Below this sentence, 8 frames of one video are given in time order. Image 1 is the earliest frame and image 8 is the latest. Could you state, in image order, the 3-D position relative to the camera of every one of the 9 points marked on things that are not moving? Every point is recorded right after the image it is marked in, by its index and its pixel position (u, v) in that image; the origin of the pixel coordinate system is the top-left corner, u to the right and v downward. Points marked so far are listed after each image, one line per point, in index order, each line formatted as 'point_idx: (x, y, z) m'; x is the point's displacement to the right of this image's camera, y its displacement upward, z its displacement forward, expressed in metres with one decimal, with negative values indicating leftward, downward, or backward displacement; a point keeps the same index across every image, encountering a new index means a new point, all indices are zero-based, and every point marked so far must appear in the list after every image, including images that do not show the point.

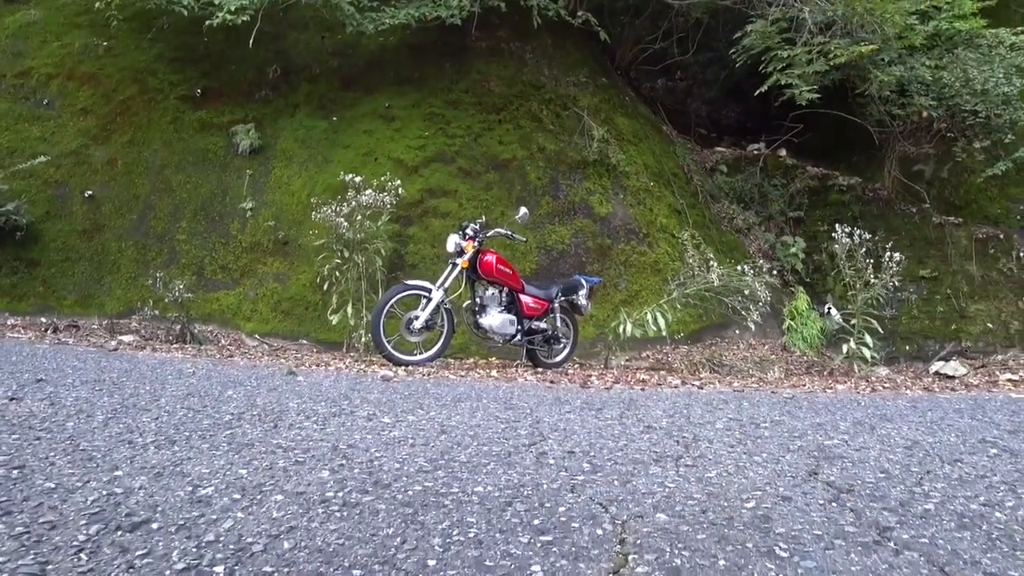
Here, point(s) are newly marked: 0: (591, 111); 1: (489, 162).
0: (+1.1, +2.4, +8.3) m
1: (-0.3, +1.6, +7.4) m
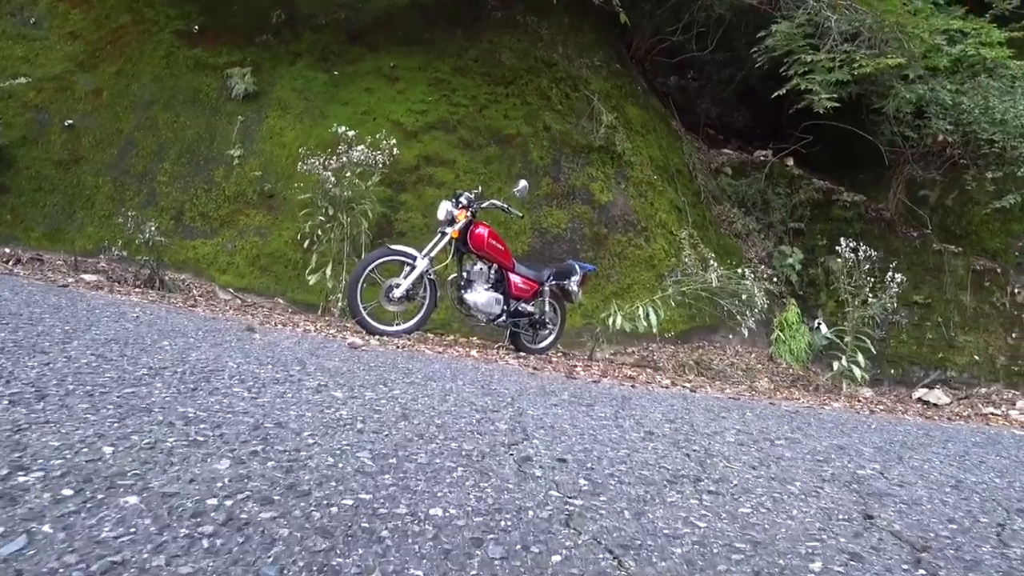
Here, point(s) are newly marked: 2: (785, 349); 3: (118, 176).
0: (+1.2, +2.5, +8.0) m
1: (-0.2, +1.8, +7.1) m
2: (+3.2, -0.7, +7.2) m
3: (-4.7, +1.3, +7.2) m
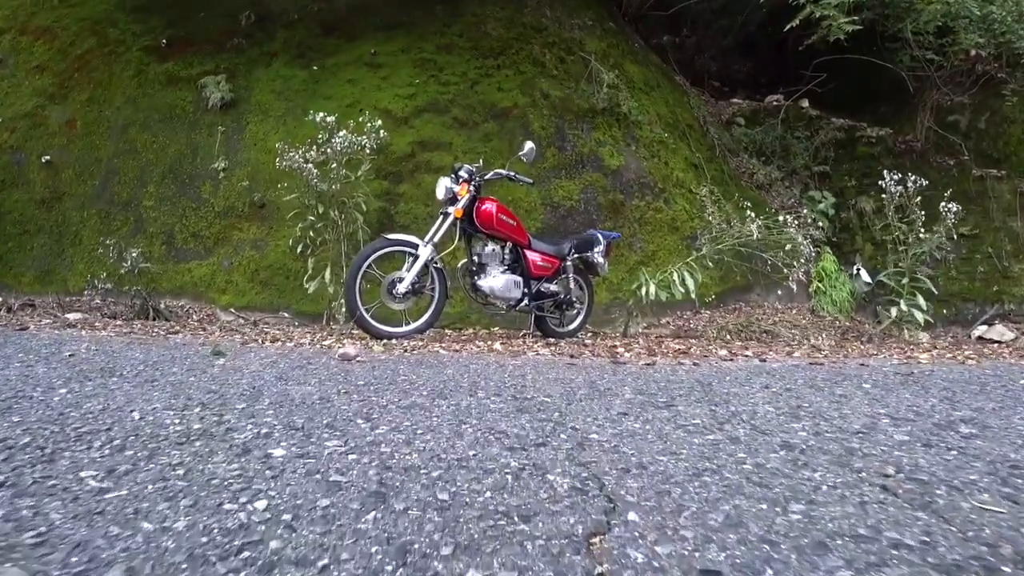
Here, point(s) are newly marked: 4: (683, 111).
0: (+1.1, +2.9, +7.5) m
1: (-0.3, +2.0, +6.7) m
2: (+3.5, -0.1, +6.7) m
3: (-4.7, +0.9, +6.9) m
4: (+2.4, +2.4, +8.3) m
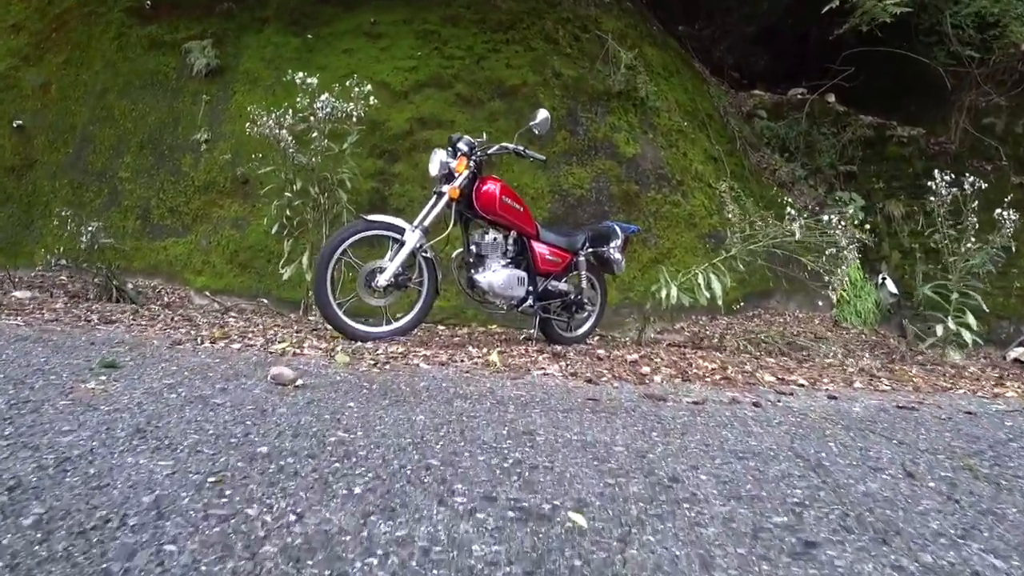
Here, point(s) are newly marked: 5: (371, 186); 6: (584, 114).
0: (+1.2, +2.9, +6.9) m
1: (-0.2, +2.0, +6.1) m
2: (+3.5, -0.2, +6.2) m
3: (-4.6, +1.2, +6.4) m
4: (+2.5, +2.4, +7.8) m
5: (-1.3, +0.9, +5.5) m
6: (+0.7, +1.8, +6.1) m
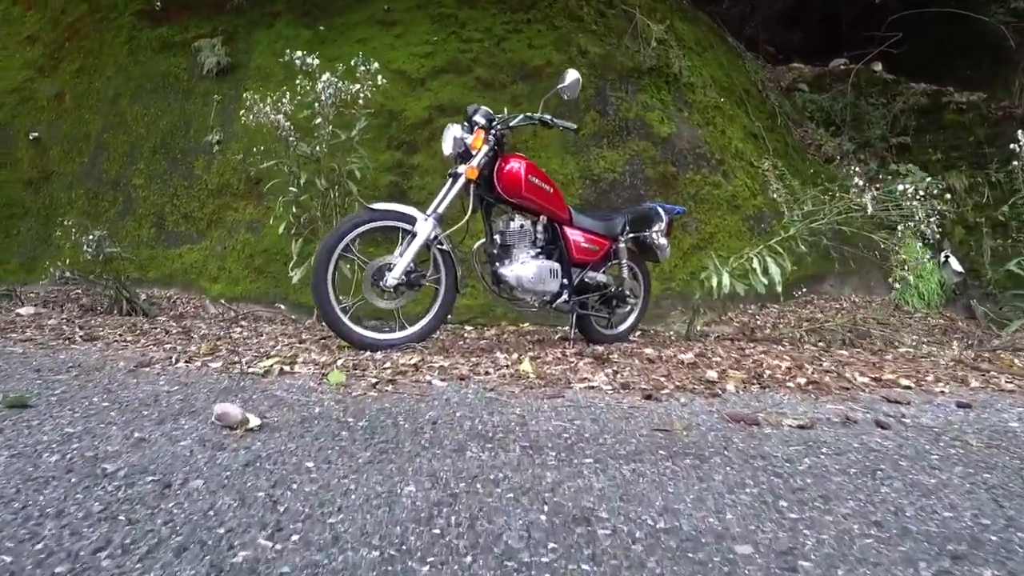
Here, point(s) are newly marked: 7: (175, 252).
0: (+1.4, +3.0, +6.5) m
1: (0.0, +2.1, +5.8) m
2: (+3.8, 0.0, +5.7) m
3: (-4.3, +1.1, +6.2) m
4: (+2.7, +2.6, +7.3) m
5: (-1.1, +0.9, +5.2) m
6: (+0.9, +1.8, +5.7) m
7: (-3.1, +0.3, +5.5) m
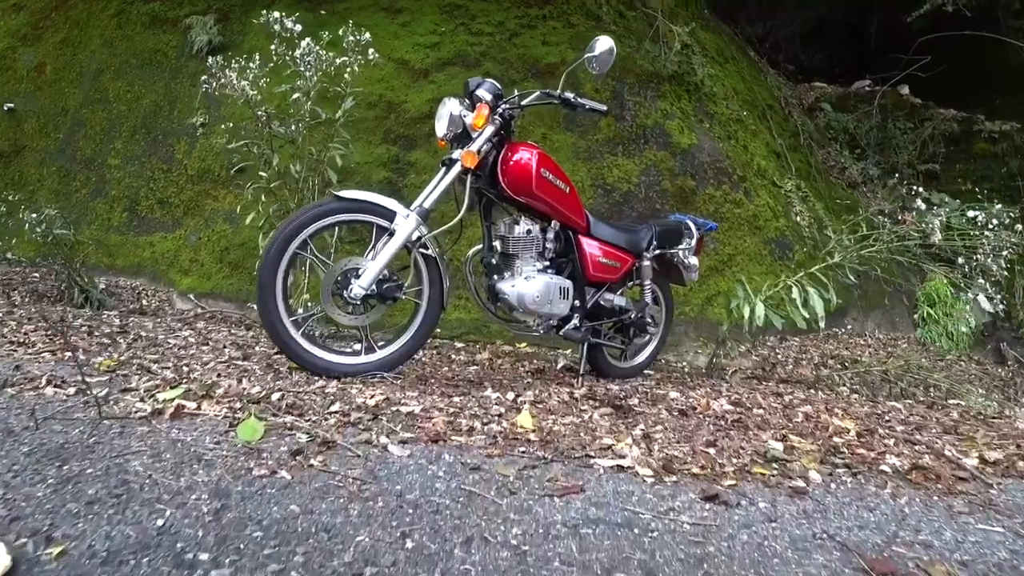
0: (+1.6, +2.8, +6.1) m
1: (+0.1, +1.9, +5.3) m
2: (+3.7, -0.4, +5.3) m
3: (-4.3, +1.2, +5.8) m
4: (+2.9, +2.3, +6.9) m
5: (-1.0, +0.9, +4.8) m
6: (+1.0, +1.7, +5.3) m
7: (-3.1, +0.4, +5.0) m
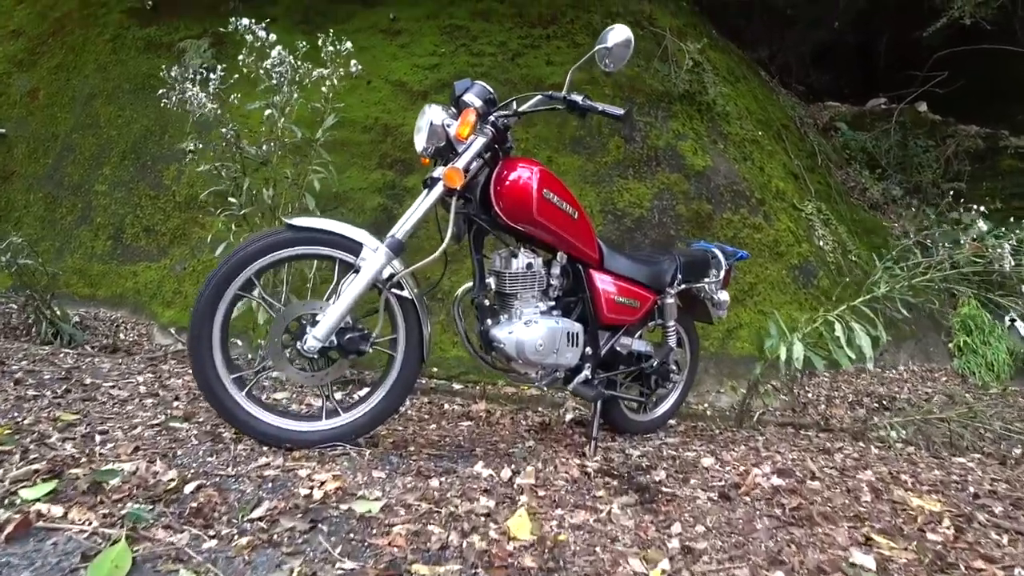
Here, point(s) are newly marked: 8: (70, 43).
0: (+1.6, +2.5, +5.9) m
1: (+0.2, +1.7, +5.1) m
2: (+3.8, -0.6, +4.9) m
3: (-4.2, +0.9, +5.5) m
4: (+2.9, +2.0, +6.6) m
5: (-1.0, +0.6, +4.5) m
6: (+1.1, +1.4, +5.0) m
7: (-3.0, +0.1, +4.8) m
8: (-4.7, +2.6, +6.3) m
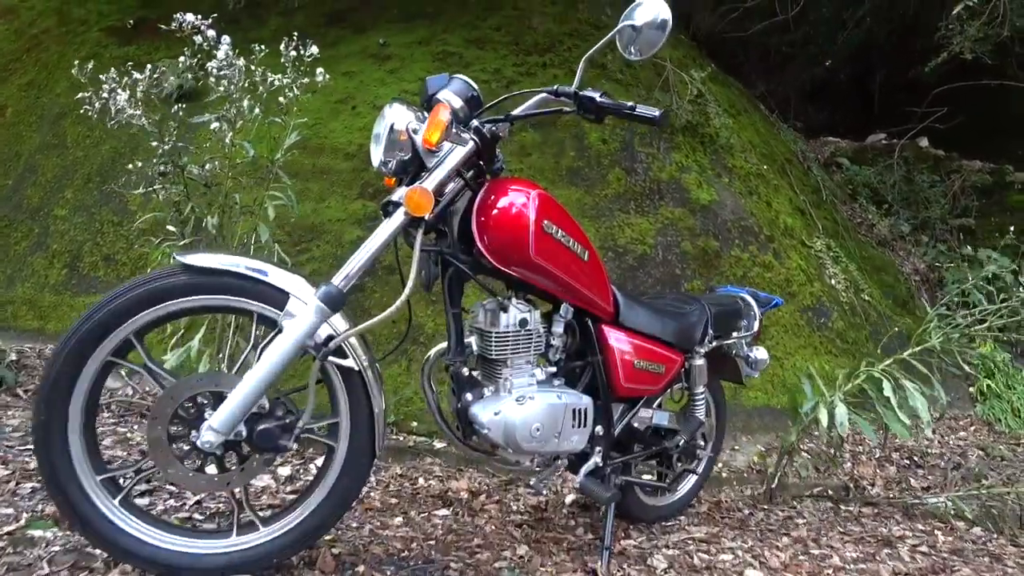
0: (+1.5, +2.1, +5.6) m
1: (+0.1, +1.4, +4.8) m
2: (+3.7, -1.0, +4.5) m
3: (-4.3, +0.6, +5.2) m
4: (+2.9, +1.5, +6.4) m
5: (-1.0, +0.4, +4.1) m
6: (+1.0, +1.1, +4.7) m
7: (-3.1, -0.1, +4.4) m
8: (-4.7, +2.2, +6.0) m
